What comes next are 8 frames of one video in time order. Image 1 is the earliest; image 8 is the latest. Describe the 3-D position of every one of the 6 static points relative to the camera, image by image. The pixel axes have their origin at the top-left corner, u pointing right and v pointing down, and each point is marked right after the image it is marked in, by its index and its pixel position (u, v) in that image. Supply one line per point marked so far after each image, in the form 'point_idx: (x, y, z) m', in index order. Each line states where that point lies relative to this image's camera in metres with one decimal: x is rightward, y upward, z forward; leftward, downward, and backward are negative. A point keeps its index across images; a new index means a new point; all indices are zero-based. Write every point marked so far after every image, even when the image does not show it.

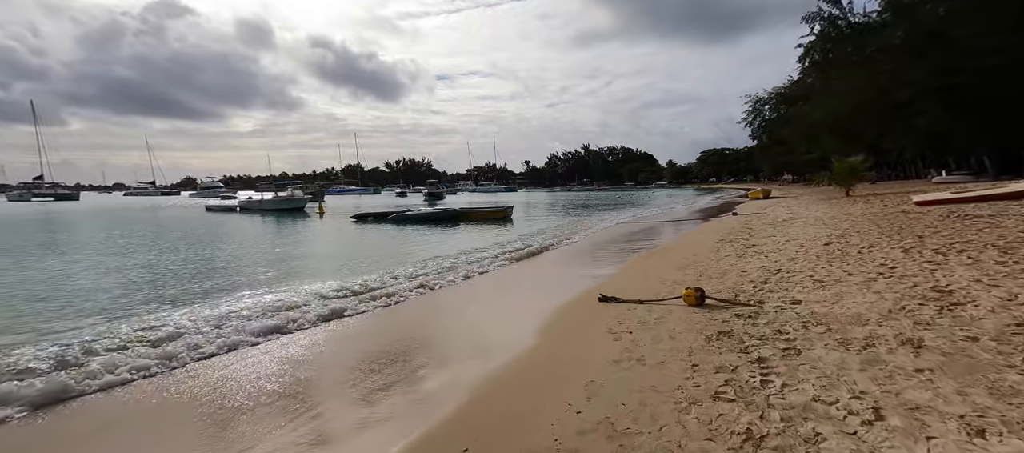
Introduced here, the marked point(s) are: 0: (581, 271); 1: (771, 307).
0: (+1.9, -1.0, +11.9) m
1: (+3.0, -0.9, +5.6) m
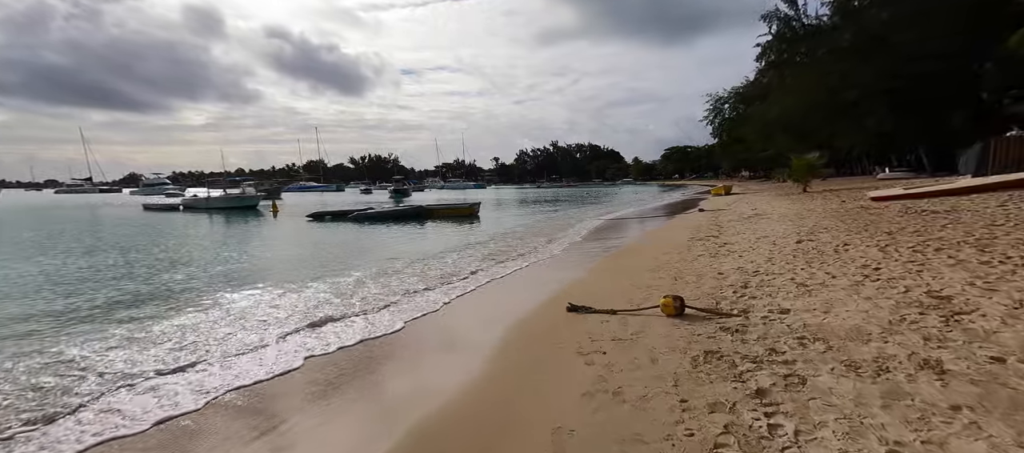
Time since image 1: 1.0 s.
0: (+1.0, -1.0, +11.2) m
1: (+2.5, -1.0, +5.0) m
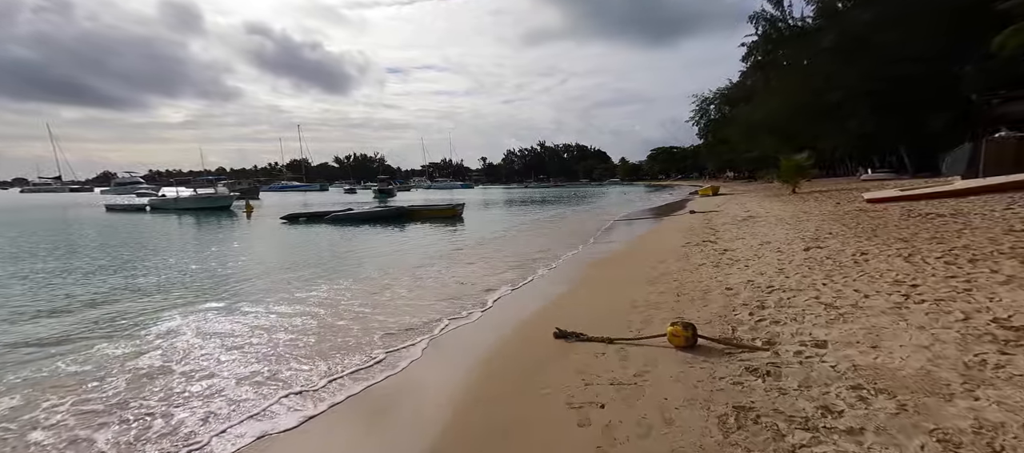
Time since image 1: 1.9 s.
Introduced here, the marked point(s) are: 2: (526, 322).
0: (+0.7, -1.1, +10.2) m
1: (+2.3, -1.1, +4.0) m
2: (+0.2, -1.4, +7.0) m
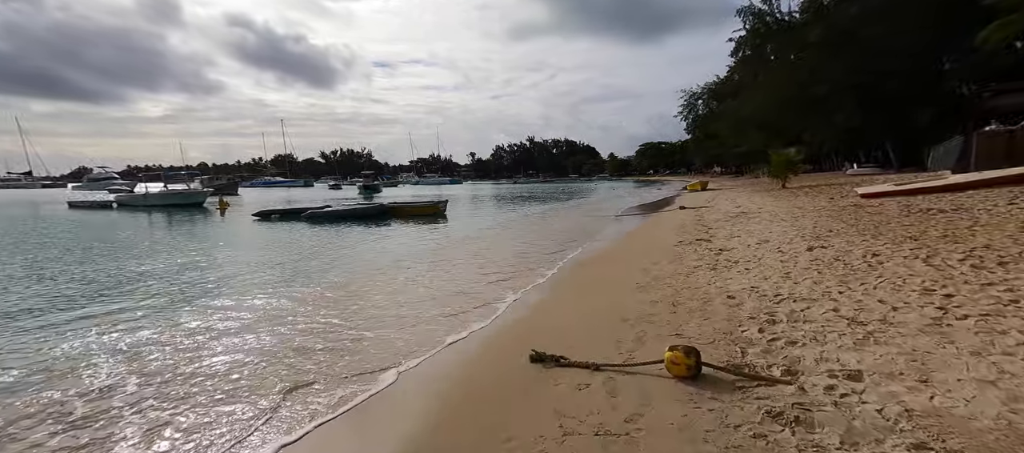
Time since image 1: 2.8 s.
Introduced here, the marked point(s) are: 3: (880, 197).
0: (+0.2, -1.1, +9.4) m
1: (+2.0, -1.1, +3.2) m
2: (-0.2, -1.4, +6.1) m
3: (+14.8, +1.2, +19.5) m
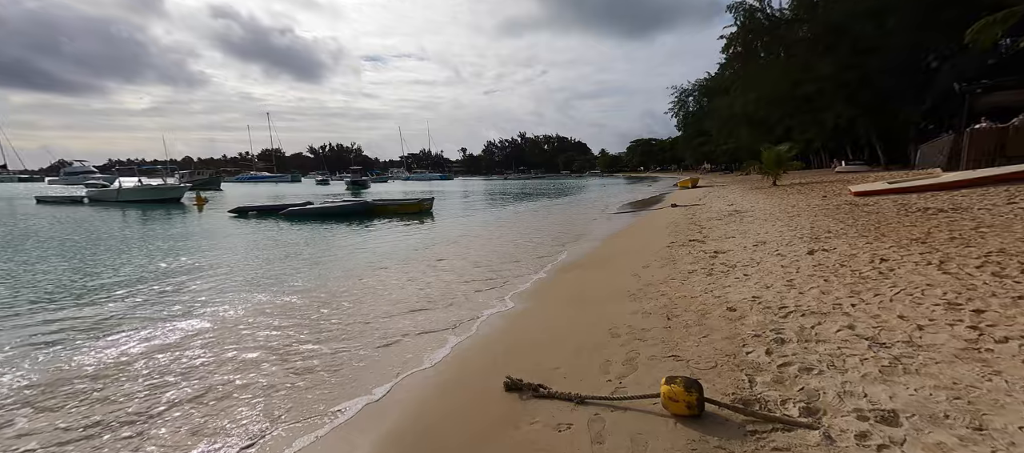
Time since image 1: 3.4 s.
0: (-0.1, -1.1, +8.7) m
1: (+1.8, -1.2, +2.6) m
2: (-0.4, -1.4, +5.5) m
3: (+14.3, +1.2, +19.1) m
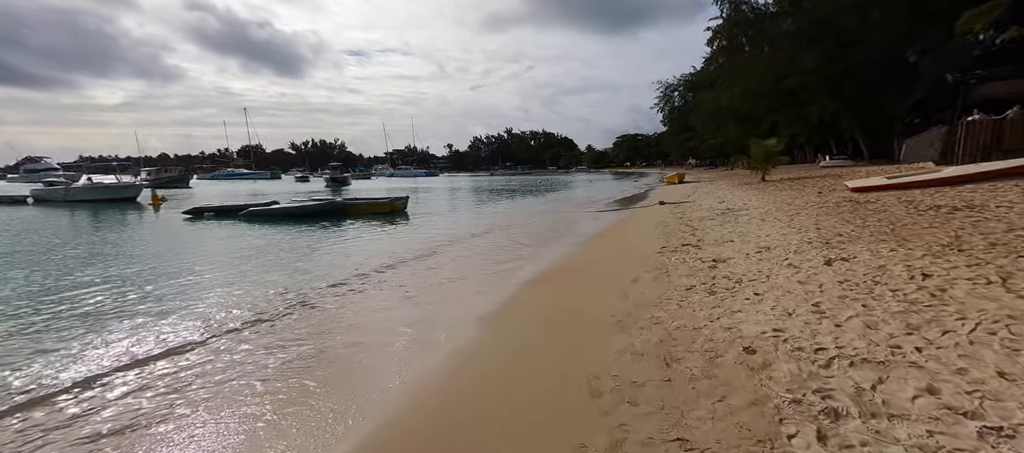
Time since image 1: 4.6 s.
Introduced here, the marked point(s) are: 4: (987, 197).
0: (-0.6, -1.2, +7.3) m
1: (+1.5, -1.3, +1.2) m
2: (-0.9, -1.6, +4.1) m
3: (+13.4, +1.3, +18.1) m
4: (+12.7, +0.8, +12.9) m
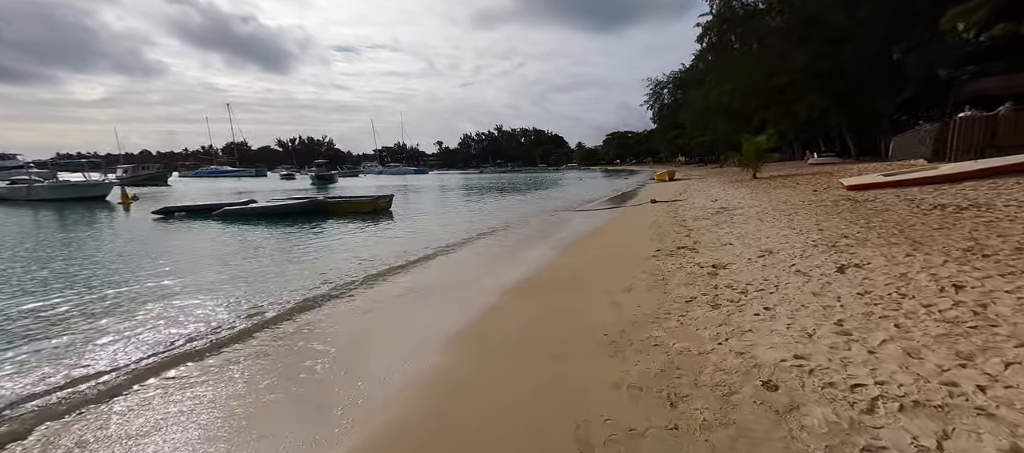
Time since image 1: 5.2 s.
0: (-0.9, -1.3, +6.6) m
1: (+1.3, -1.4, +0.5) m
2: (-1.1, -1.6, +3.3) m
3: (+13.0, +1.3, +17.6) m
4: (+12.3, +0.8, +12.4) m
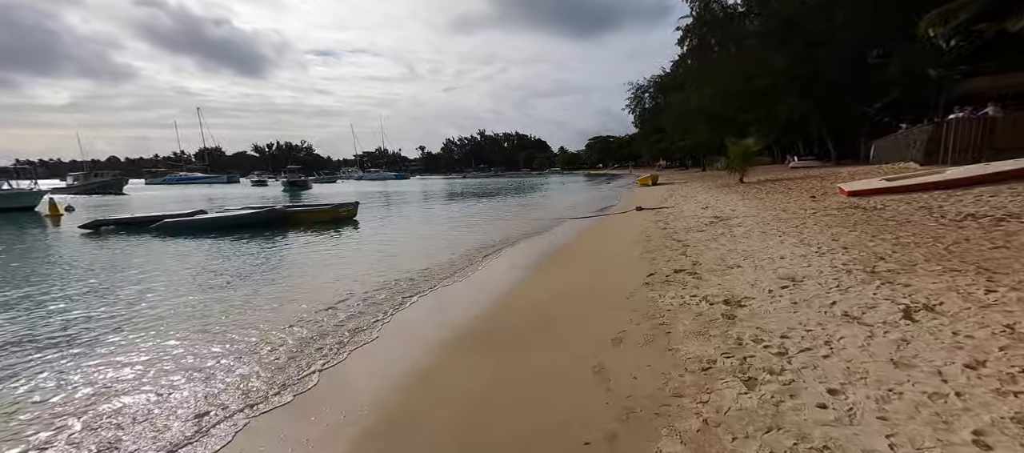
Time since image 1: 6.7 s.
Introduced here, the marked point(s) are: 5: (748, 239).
0: (-1.4, -1.6, +4.6) m
1: (+1.0, -1.6, -1.3) m
2: (-1.5, -1.9, +1.4) m
3: (+12.0, +1.0, +16.1) m
4: (+11.5, +0.5, +11.0) m
5: (+5.1, -0.3, +10.2) m
